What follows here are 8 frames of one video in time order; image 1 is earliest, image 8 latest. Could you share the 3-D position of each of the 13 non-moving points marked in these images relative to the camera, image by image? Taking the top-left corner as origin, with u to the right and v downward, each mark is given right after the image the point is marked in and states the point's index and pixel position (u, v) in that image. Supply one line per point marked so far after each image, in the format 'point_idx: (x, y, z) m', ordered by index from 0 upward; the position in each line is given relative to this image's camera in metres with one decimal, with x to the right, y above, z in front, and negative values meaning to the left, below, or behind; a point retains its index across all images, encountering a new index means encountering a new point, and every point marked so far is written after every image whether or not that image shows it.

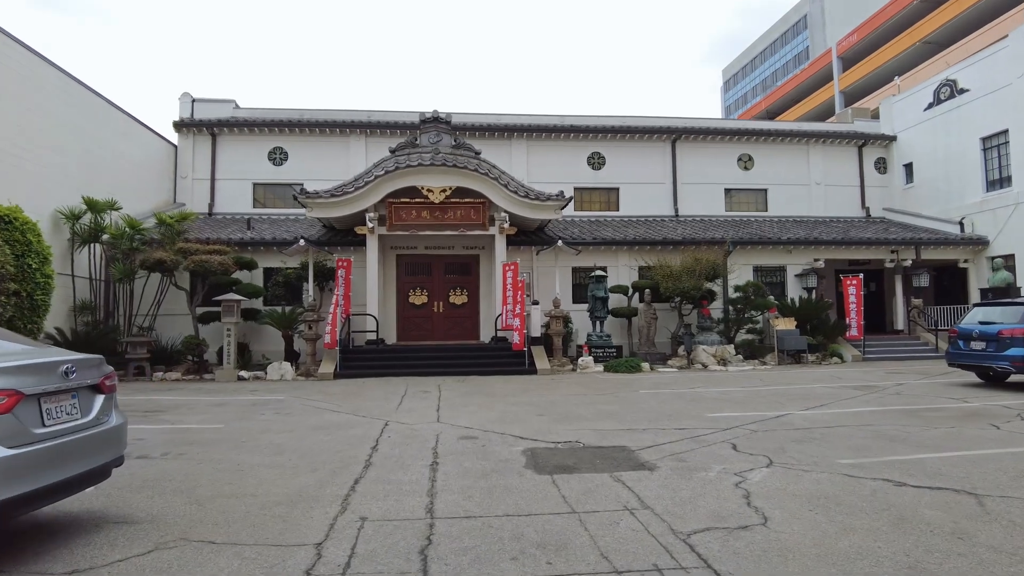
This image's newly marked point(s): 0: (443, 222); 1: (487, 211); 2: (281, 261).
0: (-1.5, +1.4, +14.8) m
1: (-0.5, +1.7, +14.9) m
2: (-5.6, +0.7, +16.0) m
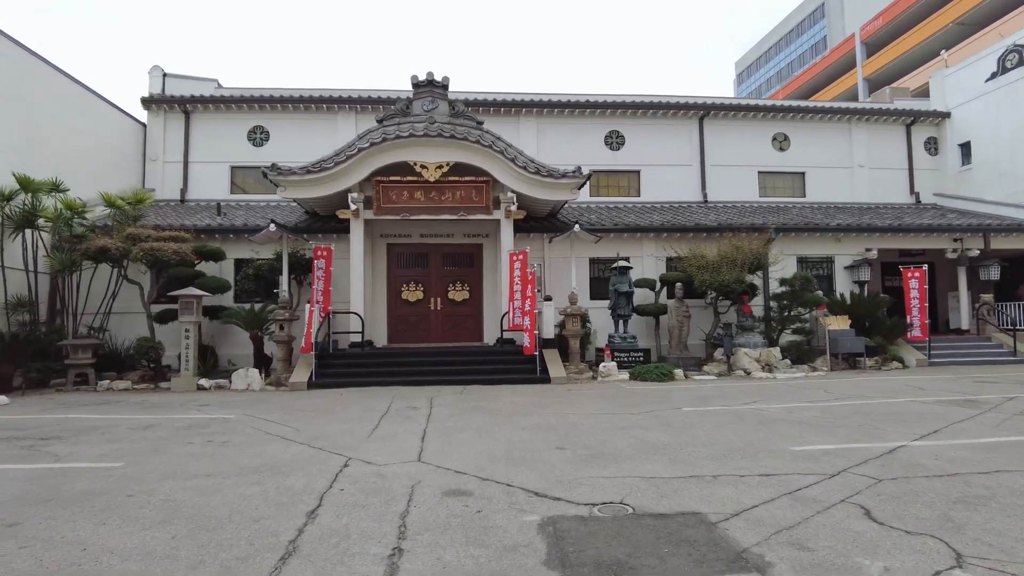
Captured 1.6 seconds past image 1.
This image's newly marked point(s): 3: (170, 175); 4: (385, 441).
0: (-1.4, +1.6, +12.7) m
1: (-0.4, +1.8, +12.8) m
2: (-5.4, +0.8, +13.9) m
3: (-8.8, +2.9, +17.3) m
4: (-1.2, -1.4, +6.3) m
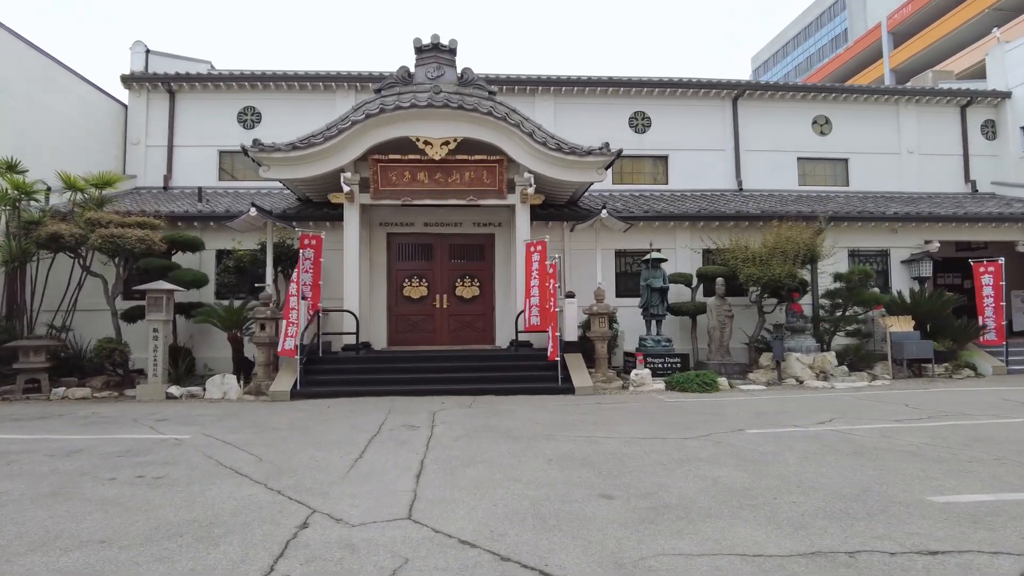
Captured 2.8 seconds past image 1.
0: (-1.1, +1.6, +11.0) m
1: (-0.1, +1.9, +11.1) m
2: (-5.1, +0.9, +12.4) m
3: (-8.4, +3.0, +15.8) m
4: (-1.0, -1.4, +4.7) m
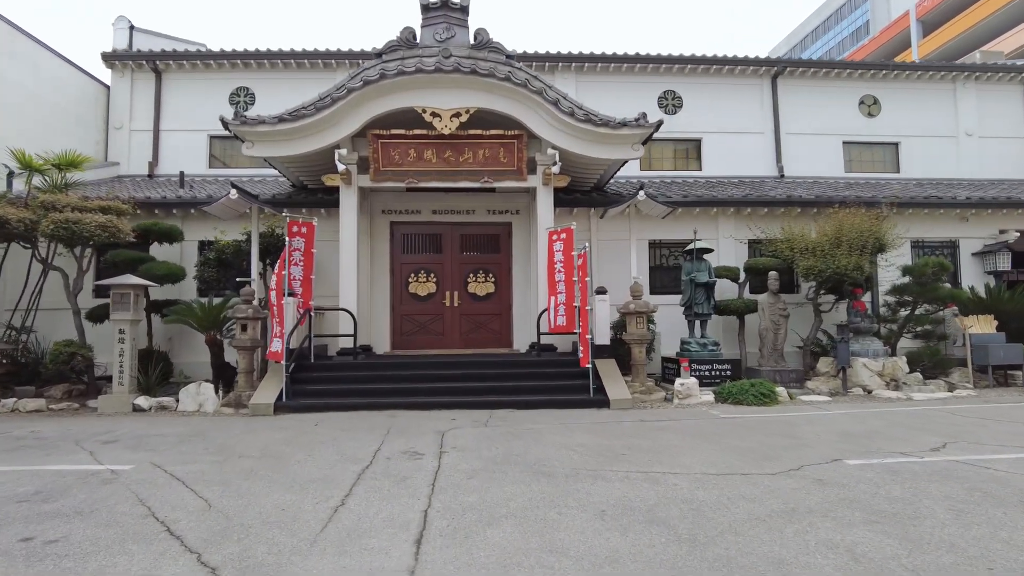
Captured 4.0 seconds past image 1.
0: (-0.8, +1.7, +9.6) m
1: (+0.2, +2.0, +9.7) m
2: (-4.8, +0.9, +10.9) m
3: (-8.1, +3.0, +14.5) m
4: (-0.8, -1.3, +3.2) m
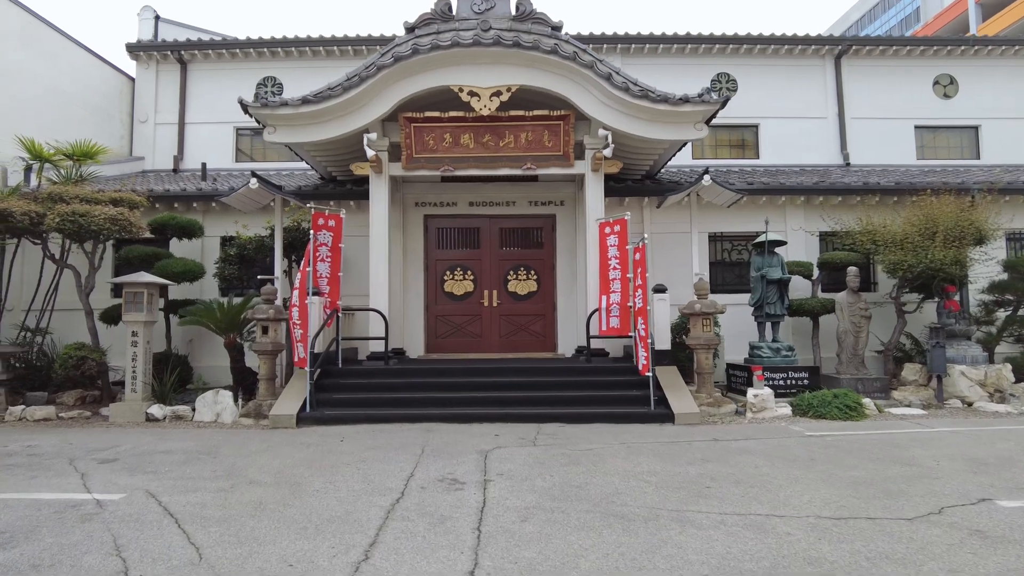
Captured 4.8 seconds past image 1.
0: (-0.2, +1.7, +8.7) m
1: (+0.8, +2.0, +8.7) m
2: (-4.1, +0.9, +10.2) m
3: (-7.2, +3.0, +13.9) m
4: (-0.5, -1.3, +2.3) m
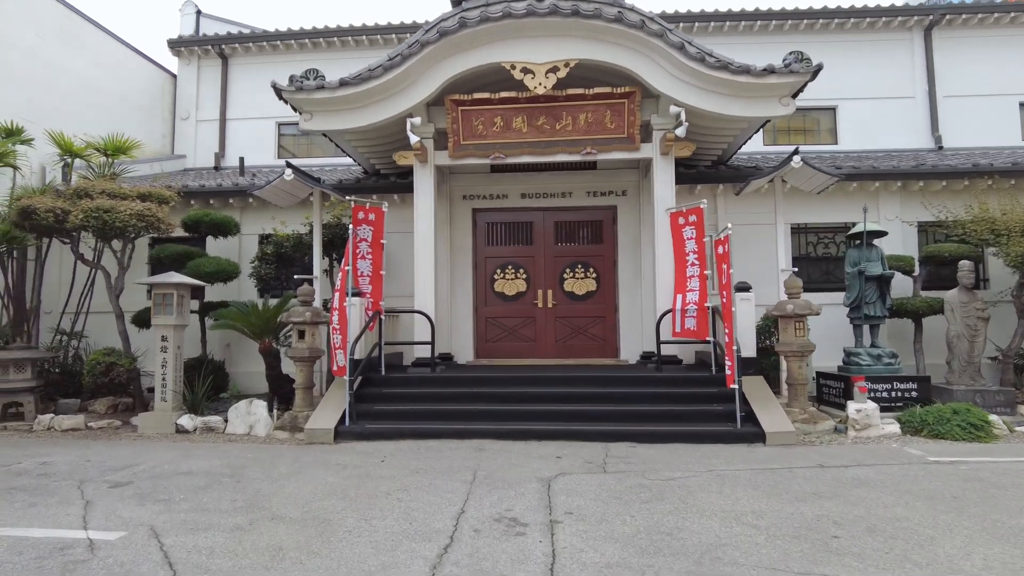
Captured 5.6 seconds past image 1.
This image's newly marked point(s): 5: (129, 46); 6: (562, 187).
0: (+0.4, +1.7, +7.8) m
1: (+1.4, +2.0, +7.7) m
2: (-3.3, +0.9, +9.6) m
3: (-6.2, +3.0, +13.5) m
4: (-0.3, -1.2, +1.5) m
5: (-7.4, +4.7, +13.0) m
6: (+0.7, +1.4, +9.1) m
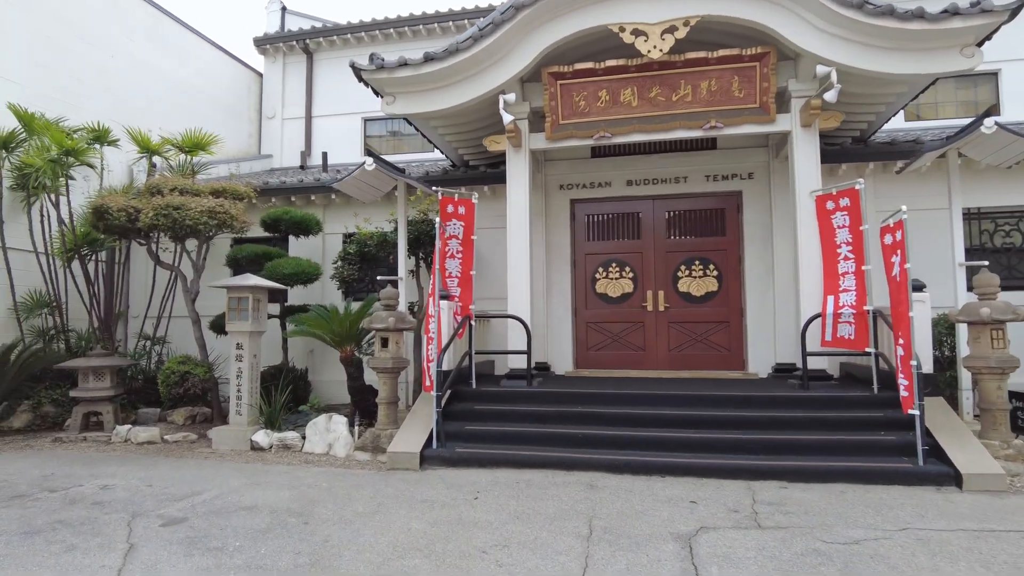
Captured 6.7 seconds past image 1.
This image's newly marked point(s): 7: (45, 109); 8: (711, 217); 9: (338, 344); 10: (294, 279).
0: (+1.5, +1.7, +6.6) m
1: (+2.5, +2.0, +6.5) m
2: (-2.0, +0.9, +8.9) m
3: (-4.3, +3.0, +13.1) m
4: (0.0, -1.3, +0.5) m
5: (-5.6, +4.6, +12.8) m
6: (+1.9, +1.4, +7.9) m
7: (-6.3, +2.4, +9.1) m
8: (+2.3, +0.8, +7.8) m
9: (-1.9, -0.6, +7.2) m
10: (-2.5, +0.1, +7.6) m
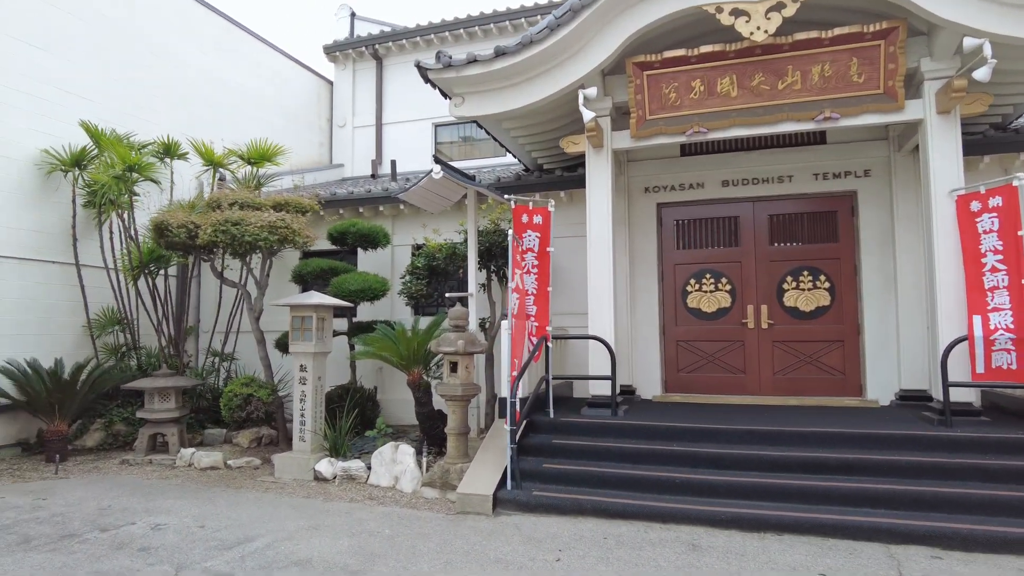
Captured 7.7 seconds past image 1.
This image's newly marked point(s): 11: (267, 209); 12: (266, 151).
0: (+2.2, +1.6, +5.8) m
1: (+3.2, +1.9, +5.5) m
2: (-1.0, +0.7, +8.4) m
3: (-2.9, +2.8, +12.9) m
4: (+0.1, -1.4, -0.2) m
5: (-4.2, +4.4, +12.7) m
6: (+2.7, +1.2, +6.9) m
7: (-5.3, +2.2, +9.0) m
8: (+3.2, +0.7, +6.9) m
9: (-1.1, -0.8, +6.7) m
10: (-1.6, -0.1, +7.2) m
11: (-2.4, +0.8, +6.6) m
12: (-2.9, +1.6, +7.9) m
